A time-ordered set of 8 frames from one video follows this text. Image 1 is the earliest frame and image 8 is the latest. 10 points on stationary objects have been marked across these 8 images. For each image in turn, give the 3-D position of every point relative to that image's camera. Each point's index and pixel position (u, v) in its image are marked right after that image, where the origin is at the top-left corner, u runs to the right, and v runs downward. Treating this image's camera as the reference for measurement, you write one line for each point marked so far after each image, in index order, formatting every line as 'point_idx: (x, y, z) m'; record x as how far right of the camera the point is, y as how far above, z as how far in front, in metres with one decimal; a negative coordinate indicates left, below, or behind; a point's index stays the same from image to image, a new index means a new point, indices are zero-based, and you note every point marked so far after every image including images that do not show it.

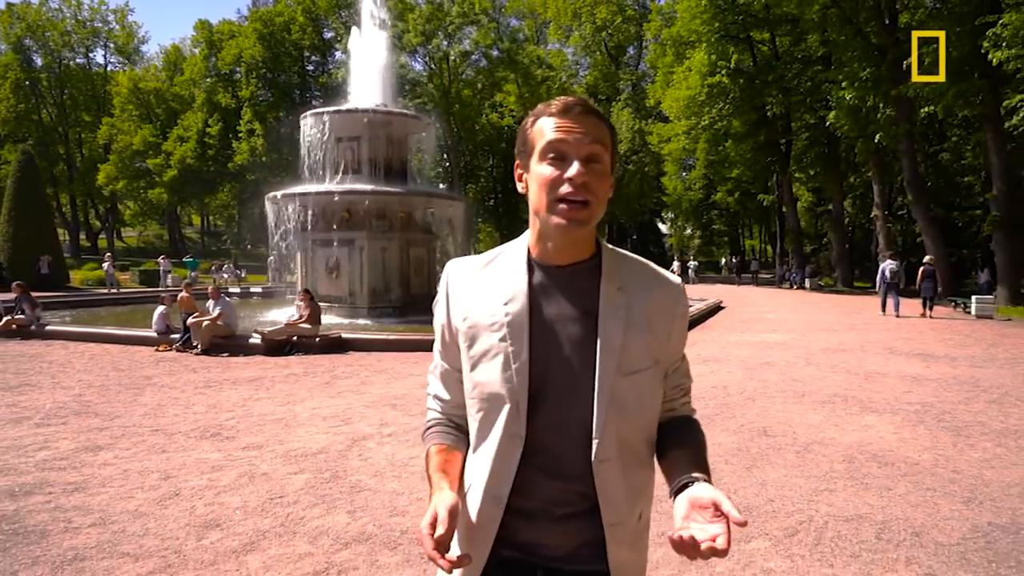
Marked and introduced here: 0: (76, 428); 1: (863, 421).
0: (-4.2, -1.3, +6.9) m
1: (+3.6, -1.4, +7.3) m
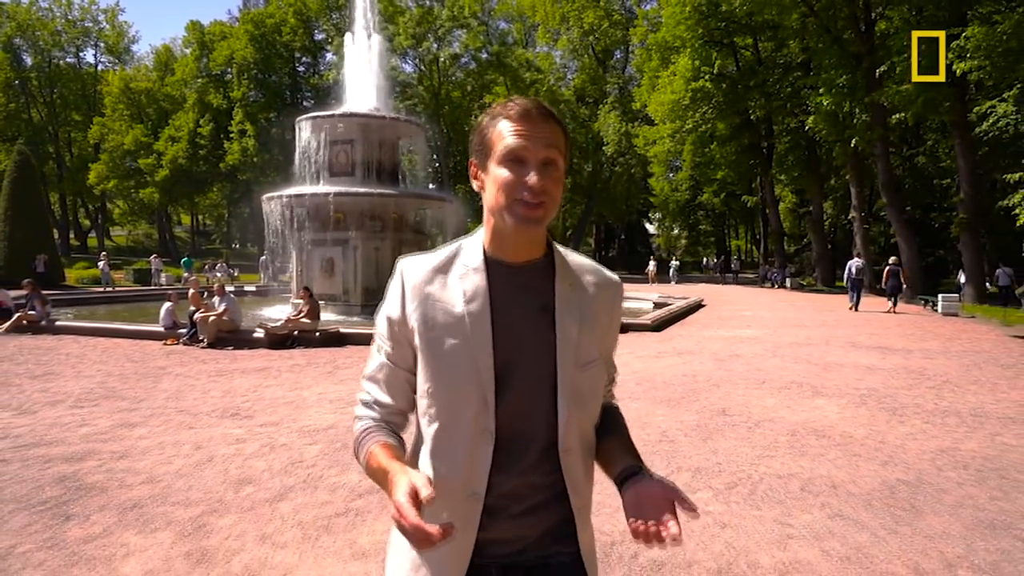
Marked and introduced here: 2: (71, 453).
0: (-4.3, -1.3, +7.7) m
1: (+3.5, -1.3, +8.2) m
2: (-3.7, -1.4, +6.0) m
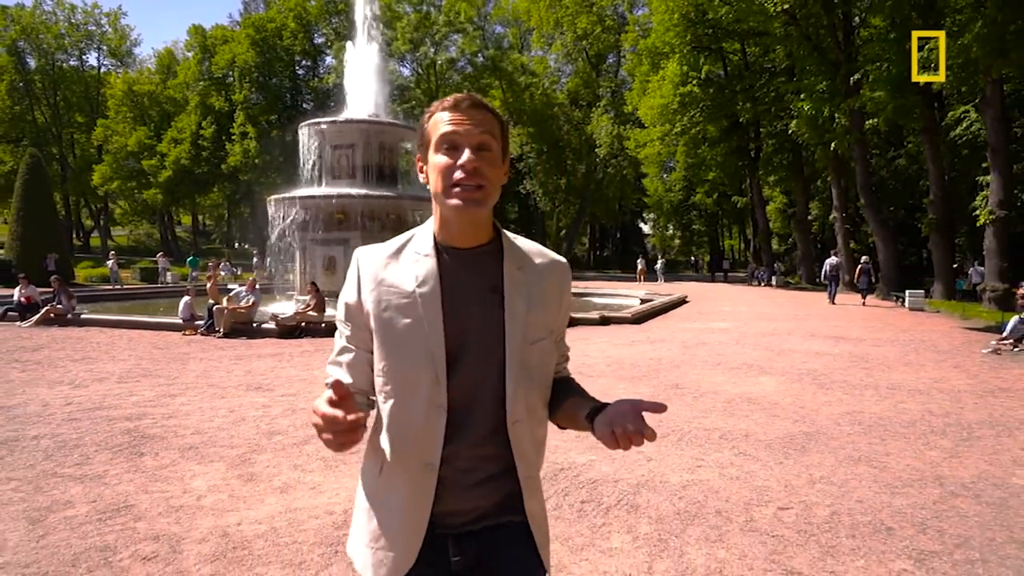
0: (-4.5, -1.2, +9.0) m
1: (+3.3, -1.2, +9.5) m
2: (-3.9, -1.3, +7.3) m
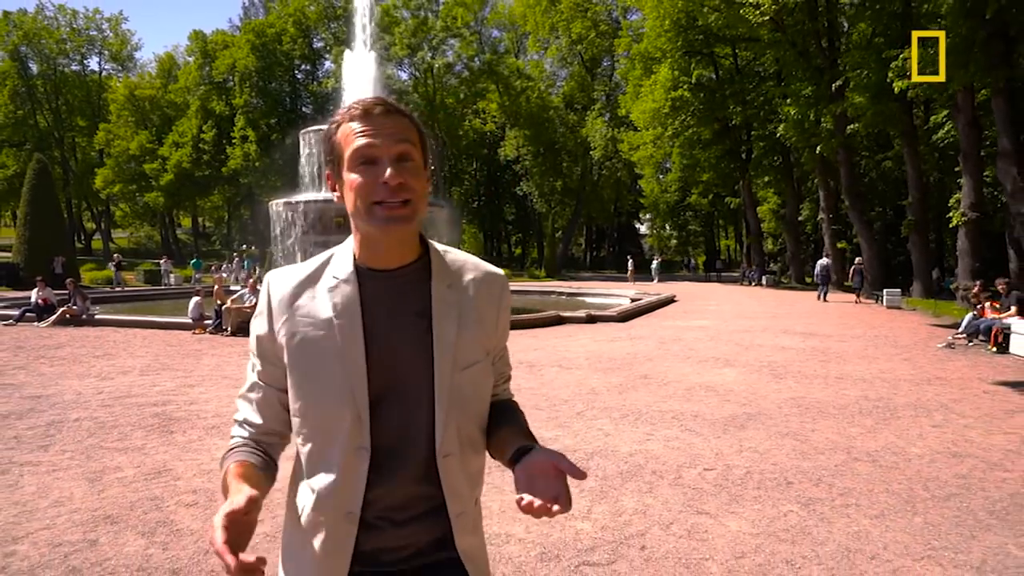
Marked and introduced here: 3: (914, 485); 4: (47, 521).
0: (-4.7, -1.2, +9.9) m
1: (+3.1, -1.2, +10.5) m
2: (-4.1, -1.3, +8.3) m
3: (+2.9, -1.4, +5.2) m
4: (-2.9, -1.5, +4.5) m
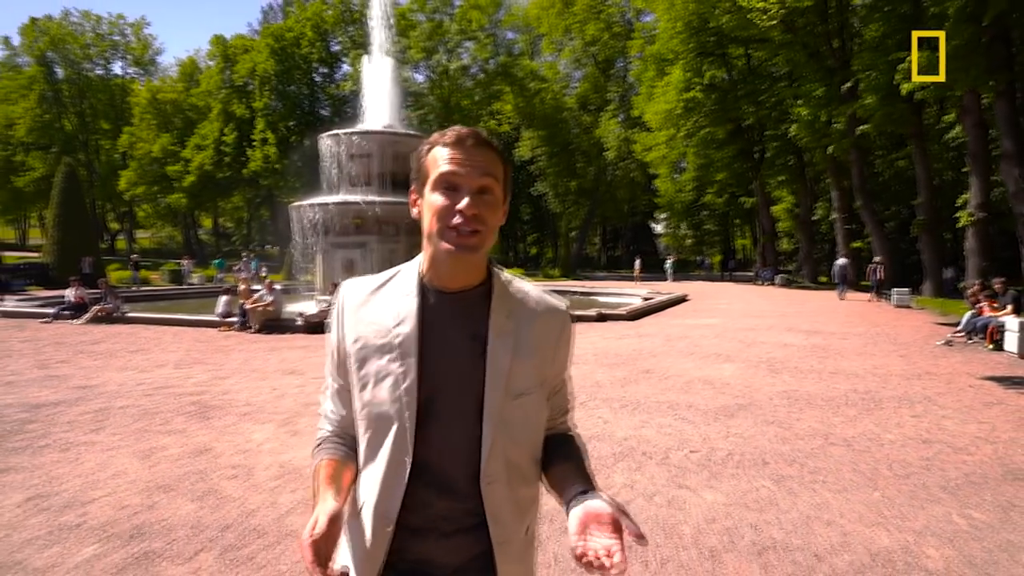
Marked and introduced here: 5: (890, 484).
0: (-4.6, -1.2, +10.6) m
1: (+3.2, -1.2, +11.0) m
2: (-4.0, -1.3, +9.0) m
3: (+2.9, -1.4, +5.7) m
4: (-2.9, -1.5, +5.2) m
5: (+2.8, -1.4, +5.3) m
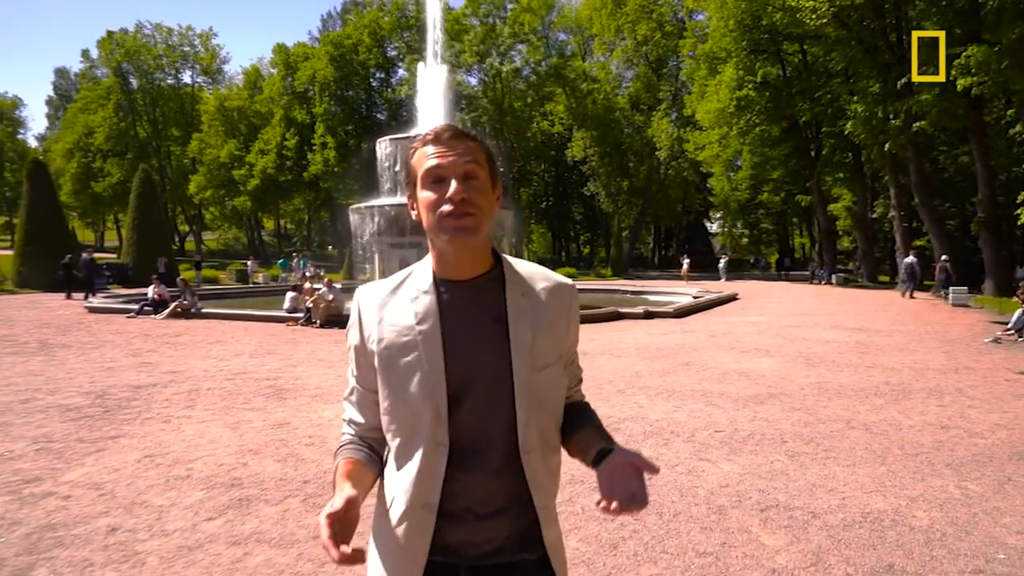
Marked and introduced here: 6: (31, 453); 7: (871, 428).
0: (-3.9, -1.1, +11.6) m
1: (+4.0, -1.1, +11.4) m
2: (-3.4, -1.2, +9.9) m
3: (+3.3, -1.4, +6.2) m
4: (-2.6, -1.4, +6.1) m
5: (+3.1, -1.4, +5.7) m
6: (-4.1, -1.4, +6.1) m
7: (+3.4, -1.4, +6.9) m
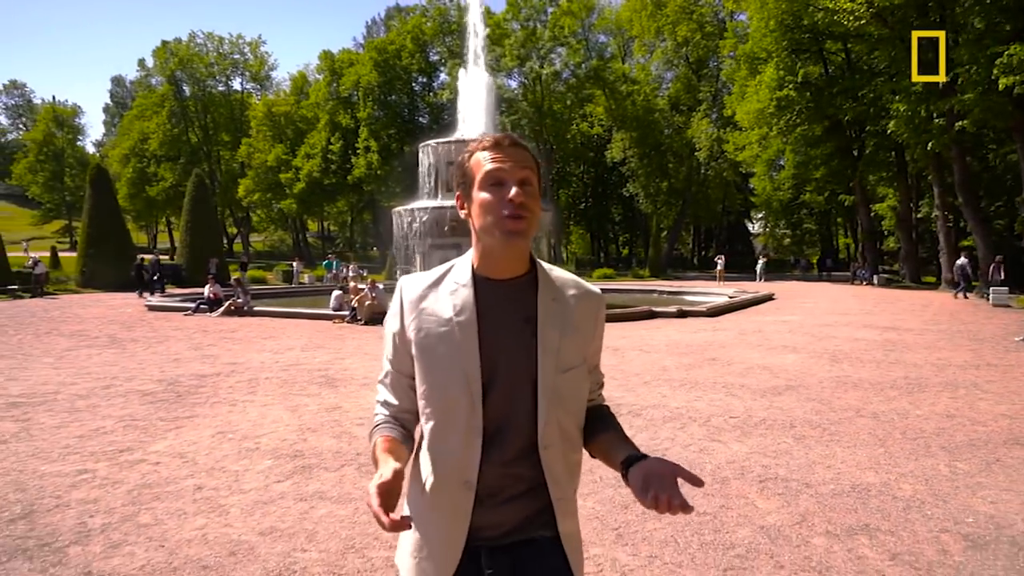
0: (-3.3, -1.1, +12.5) m
1: (+4.5, -1.1, +11.9) m
2: (-2.9, -1.2, +10.8) m
3: (+3.6, -1.3, +6.6) m
4: (-2.3, -1.4, +6.9) m
5: (+3.4, -1.4, +6.2) m
6: (-3.9, -1.4, +7.0) m
7: (+3.8, -1.3, +7.3) m
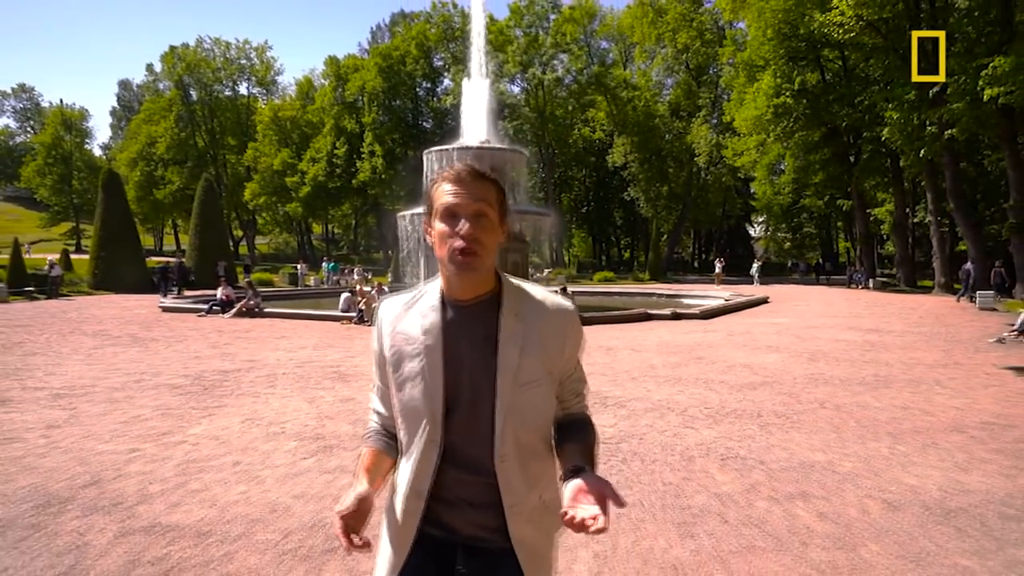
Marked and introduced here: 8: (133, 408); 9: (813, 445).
0: (-3.3, -1.2, +13.3) m
1: (+4.5, -1.2, +12.6) m
2: (-2.9, -1.2, +11.6) m
3: (+3.5, -1.4, +7.4) m
4: (-2.4, -1.4, +7.7) m
5: (+3.3, -1.4, +7.0) m
6: (-3.9, -1.4, +7.8) m
7: (+3.7, -1.4, +8.1) m
8: (-4.4, -1.4, +8.3) m
9: (+2.7, -1.4, +6.4) m
